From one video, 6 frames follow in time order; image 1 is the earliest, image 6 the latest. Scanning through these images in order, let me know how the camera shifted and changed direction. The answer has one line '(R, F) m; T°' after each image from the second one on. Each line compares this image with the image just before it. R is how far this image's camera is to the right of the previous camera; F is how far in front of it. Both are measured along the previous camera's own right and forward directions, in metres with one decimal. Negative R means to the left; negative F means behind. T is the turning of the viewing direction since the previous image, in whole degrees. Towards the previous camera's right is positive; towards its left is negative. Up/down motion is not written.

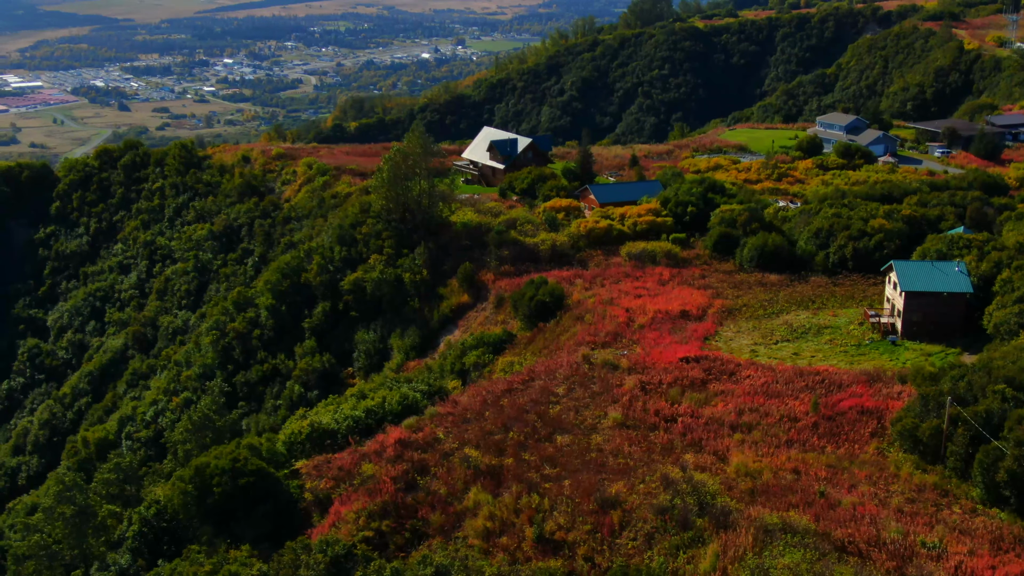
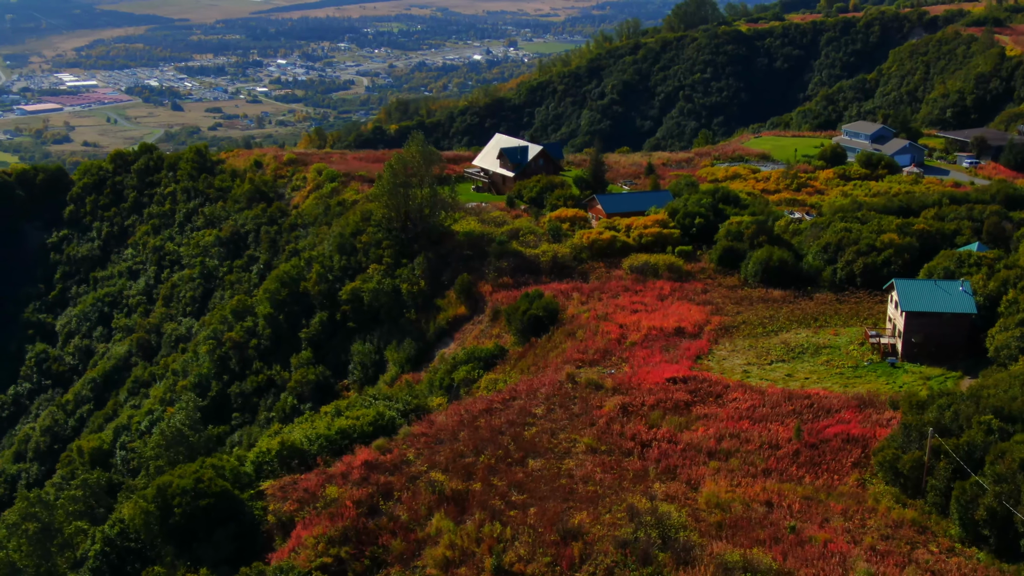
(+1.0, +0.7) m; -2°
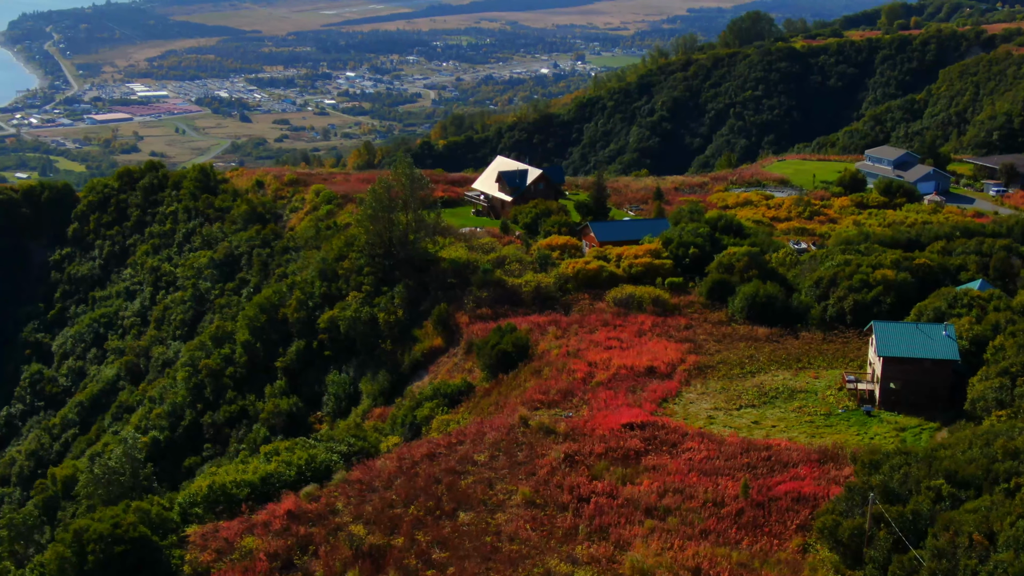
(+1.6, +1.2) m; -3°
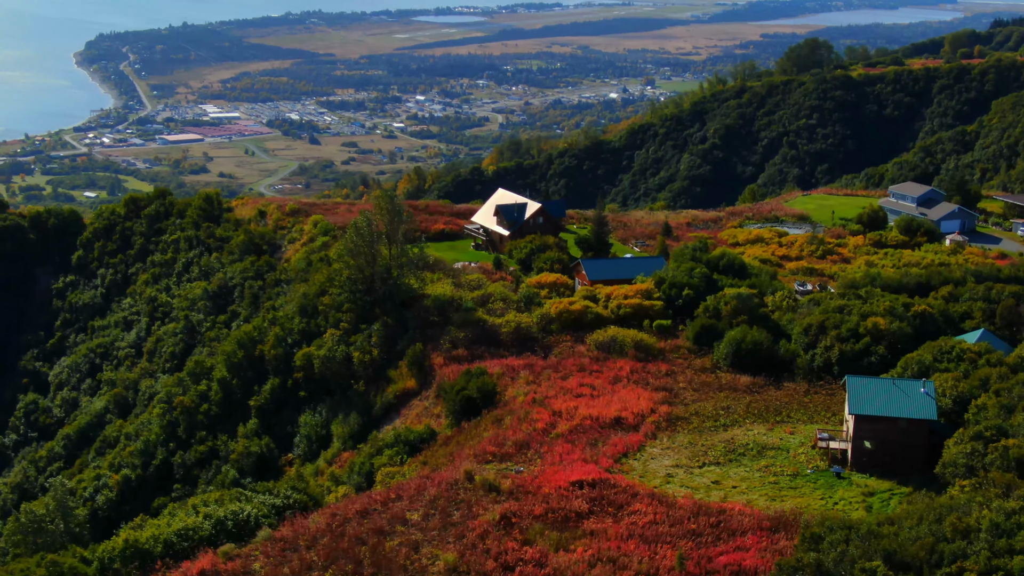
(+1.6, +1.2) m; -3°
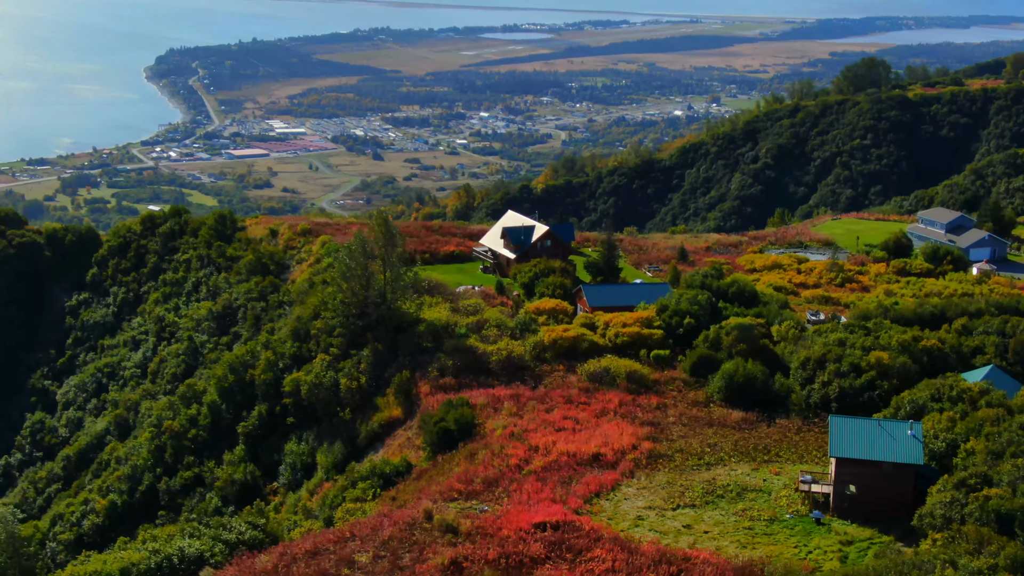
(+1.3, +0.9) m; -2°
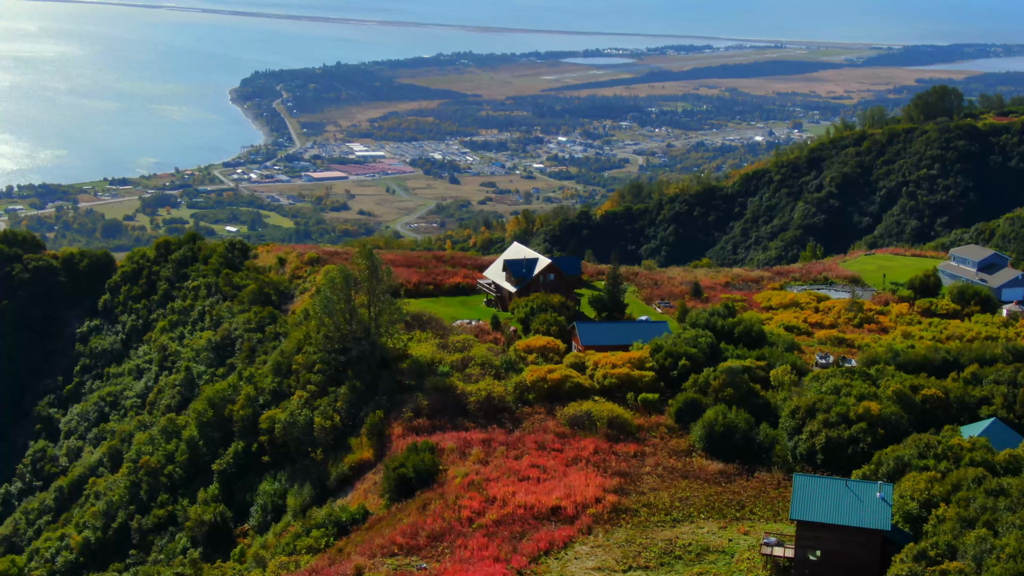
(+1.6, +1.2) m; -3°
